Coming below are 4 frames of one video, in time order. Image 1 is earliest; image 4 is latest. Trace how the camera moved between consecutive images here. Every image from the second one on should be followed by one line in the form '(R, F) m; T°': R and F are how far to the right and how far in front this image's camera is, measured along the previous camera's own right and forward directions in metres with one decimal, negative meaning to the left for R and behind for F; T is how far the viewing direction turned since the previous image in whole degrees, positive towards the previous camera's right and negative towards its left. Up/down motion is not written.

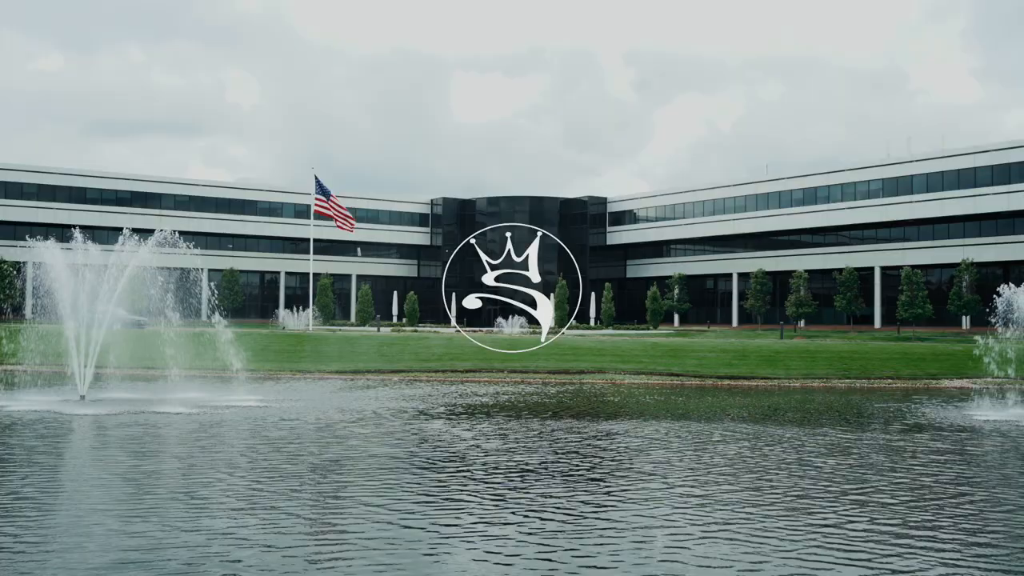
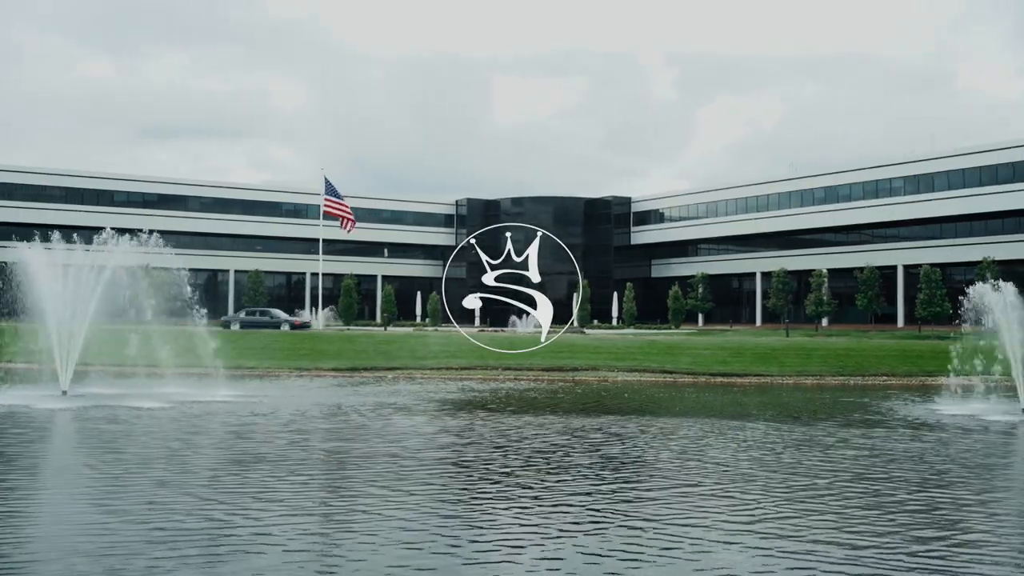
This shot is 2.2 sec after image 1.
(+1.5, -0.1) m; -2°
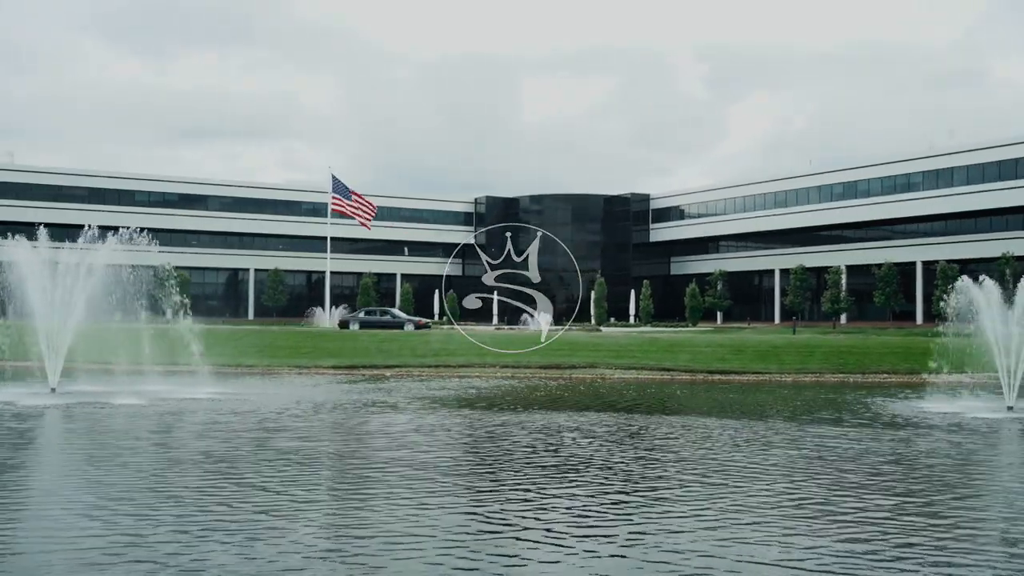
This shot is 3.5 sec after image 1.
(+1.1, +0.2) m; -1°
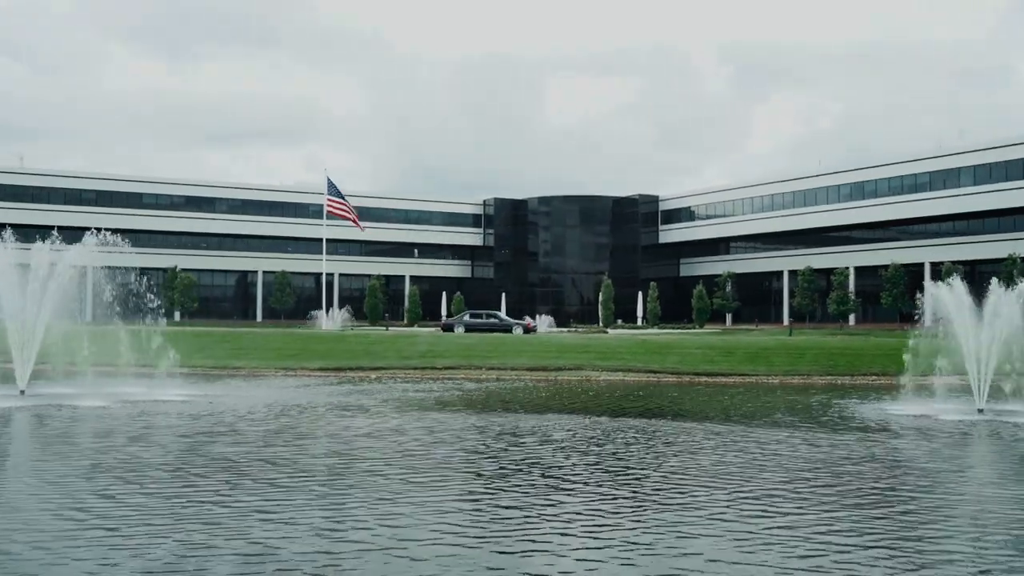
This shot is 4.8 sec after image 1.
(+1.1, +0.5) m; -1°
